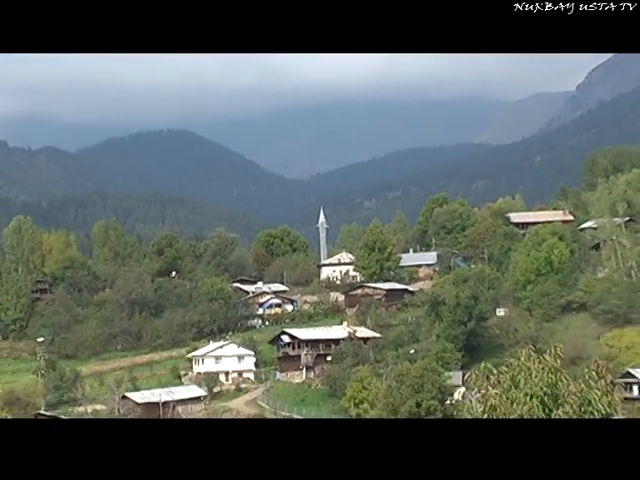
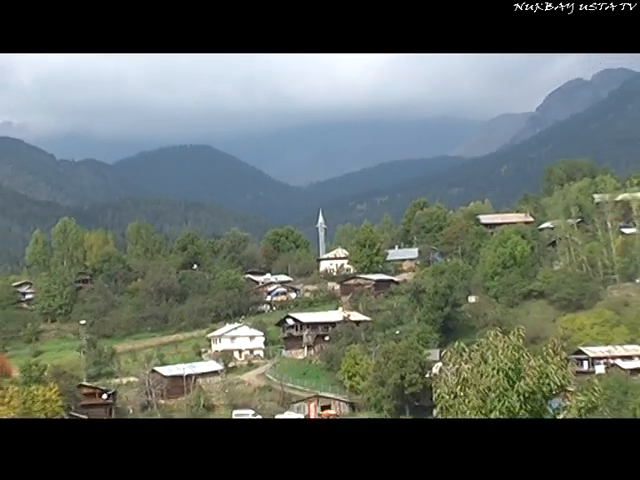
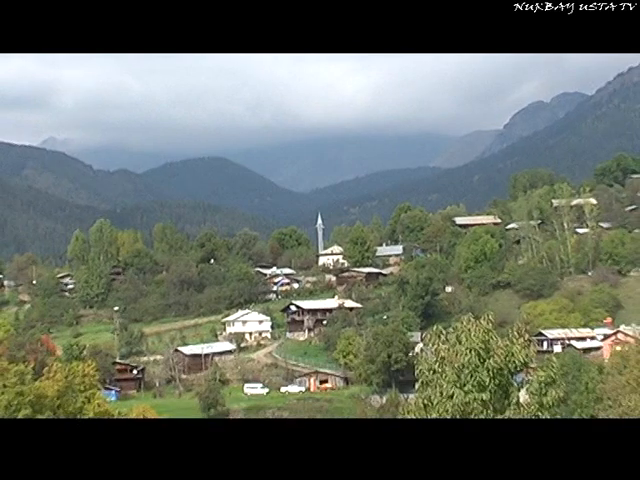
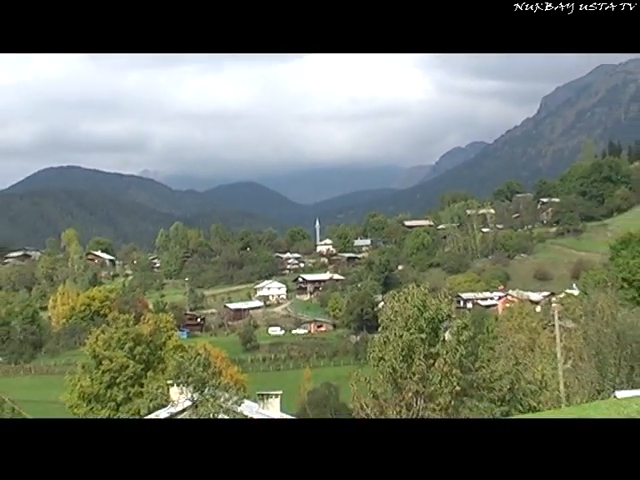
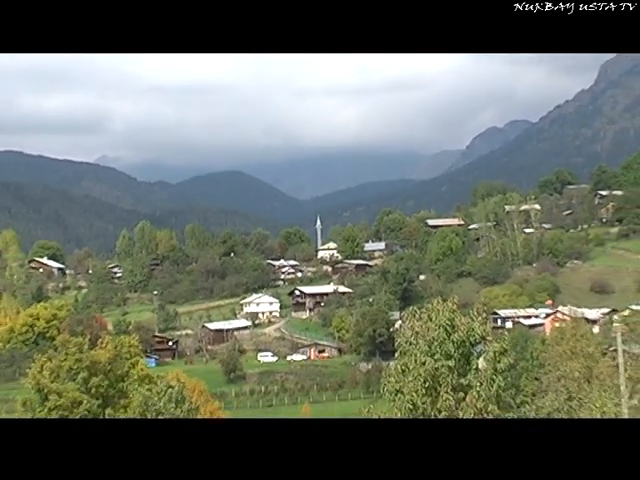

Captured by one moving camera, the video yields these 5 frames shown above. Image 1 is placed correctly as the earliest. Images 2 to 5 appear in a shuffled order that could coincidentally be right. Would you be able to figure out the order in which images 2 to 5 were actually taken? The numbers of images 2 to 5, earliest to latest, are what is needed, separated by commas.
2, 3, 5, 4
